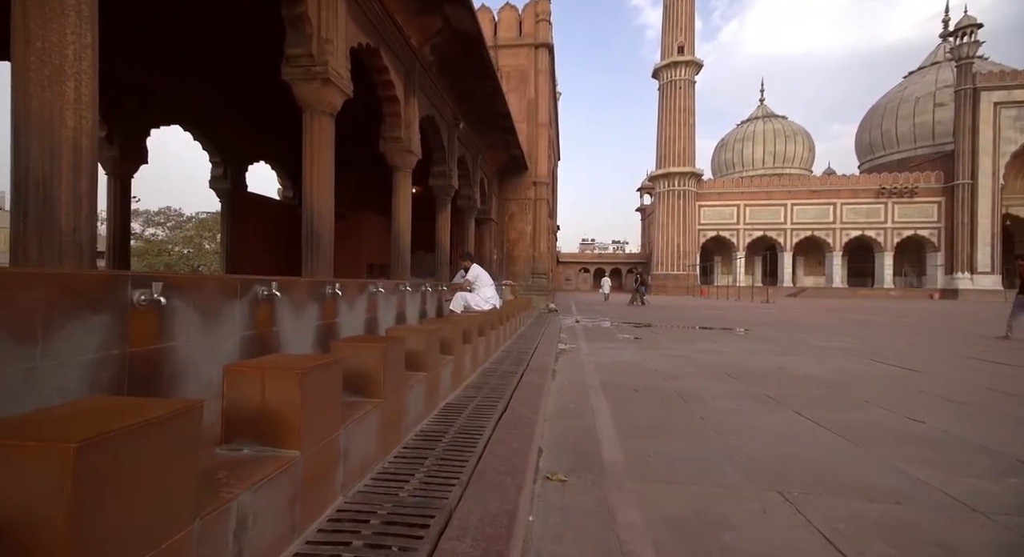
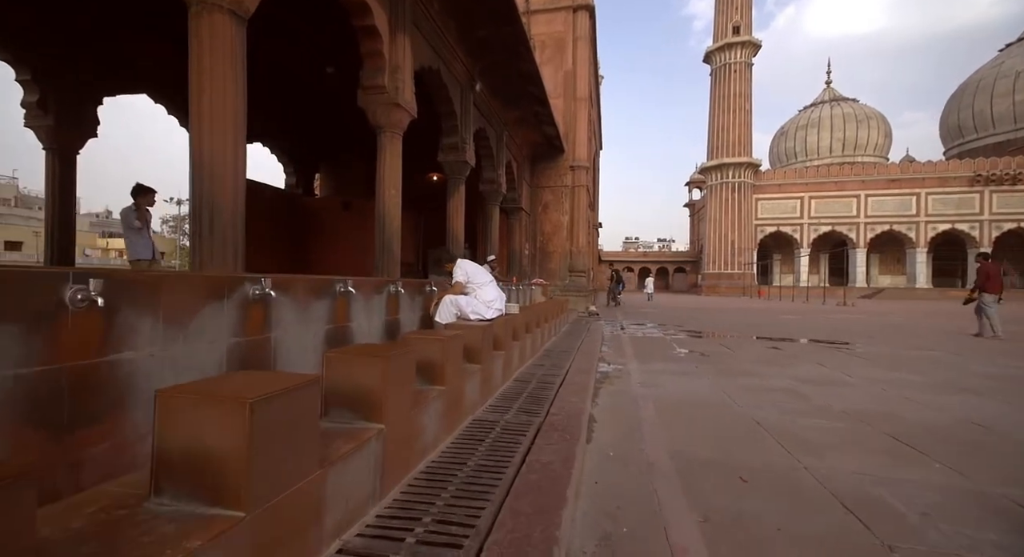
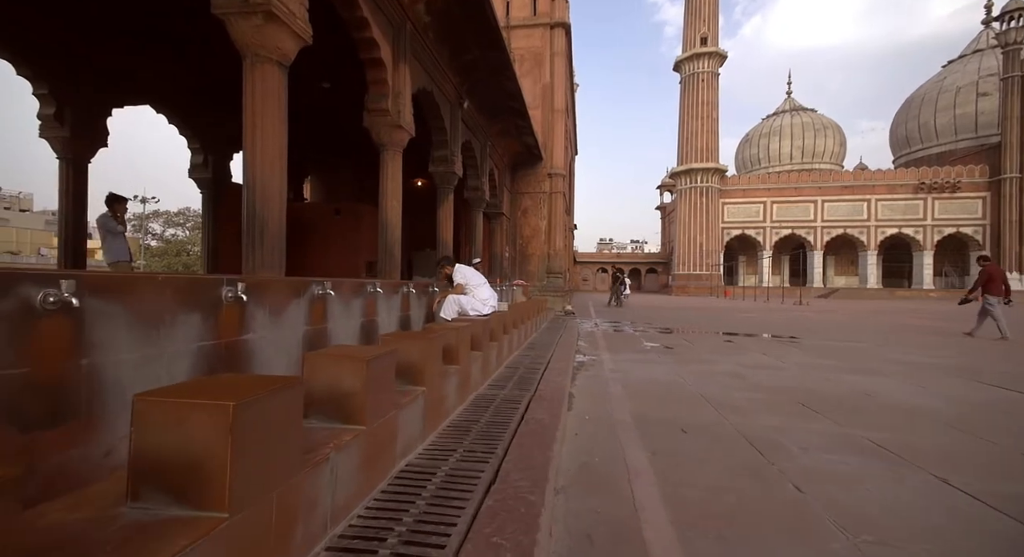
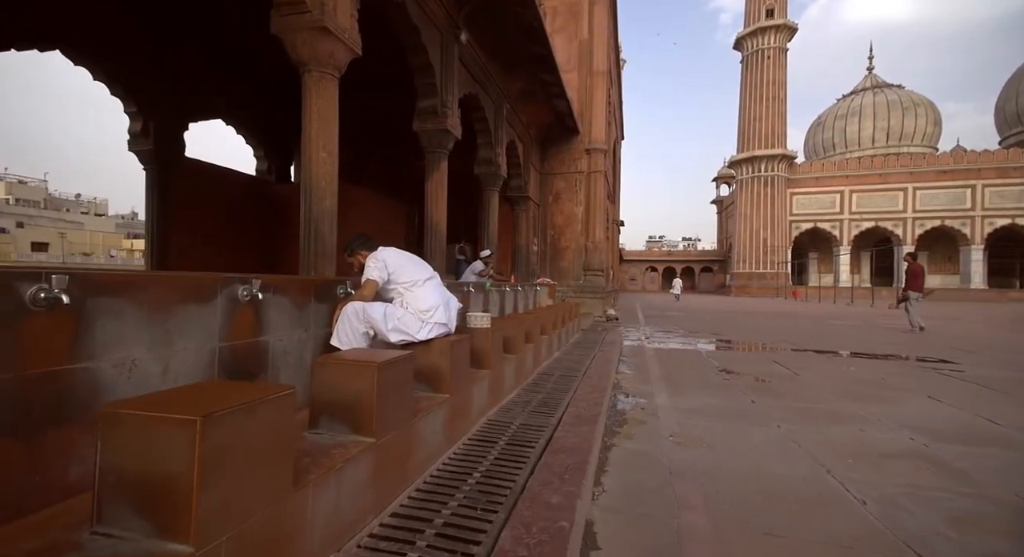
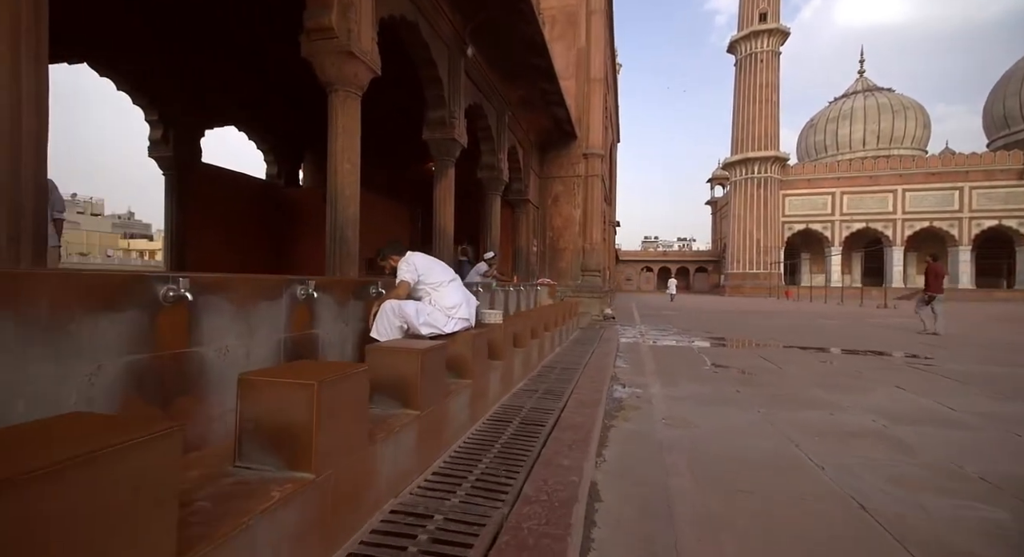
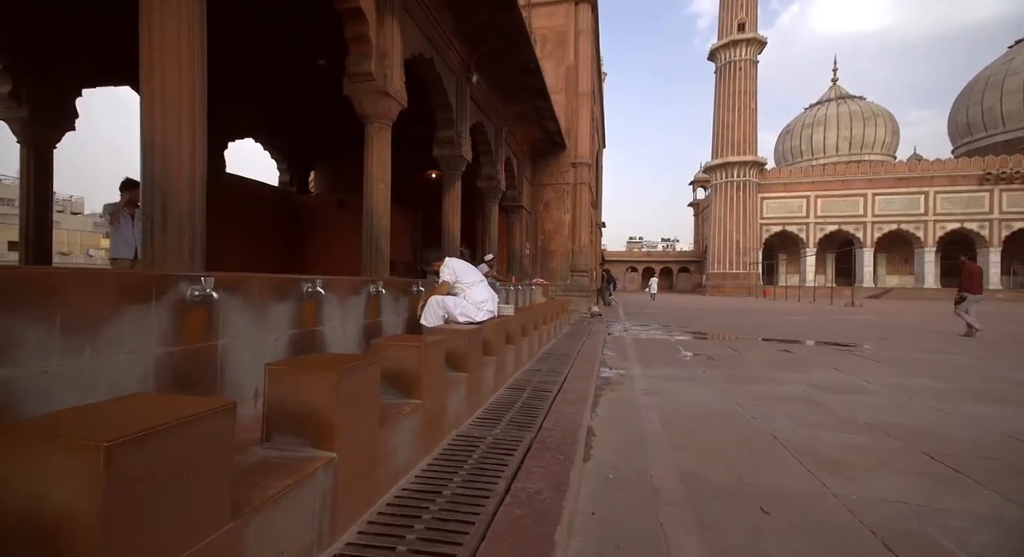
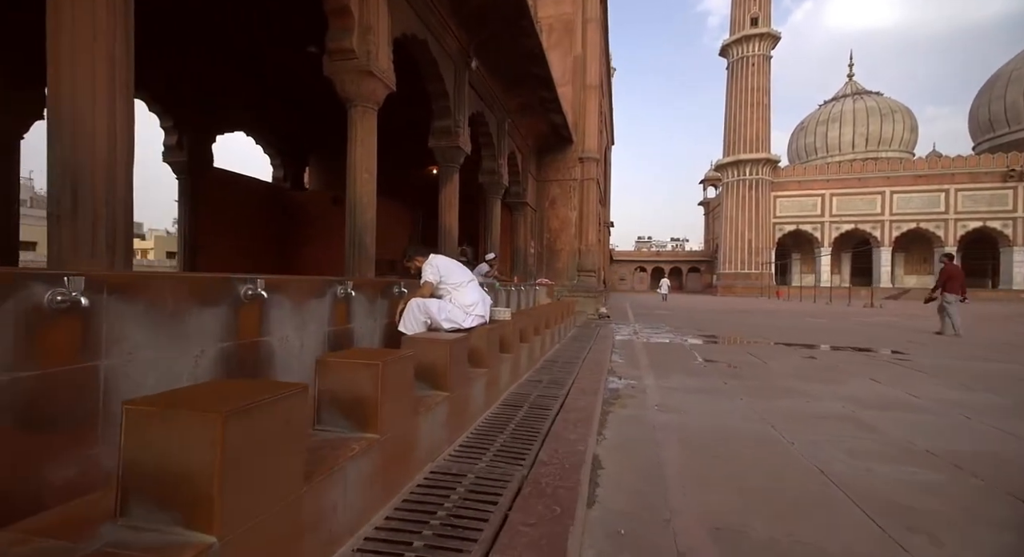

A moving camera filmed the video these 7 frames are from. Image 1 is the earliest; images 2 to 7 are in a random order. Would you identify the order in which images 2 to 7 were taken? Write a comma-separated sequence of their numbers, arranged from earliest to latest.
3, 2, 6, 7, 5, 4
